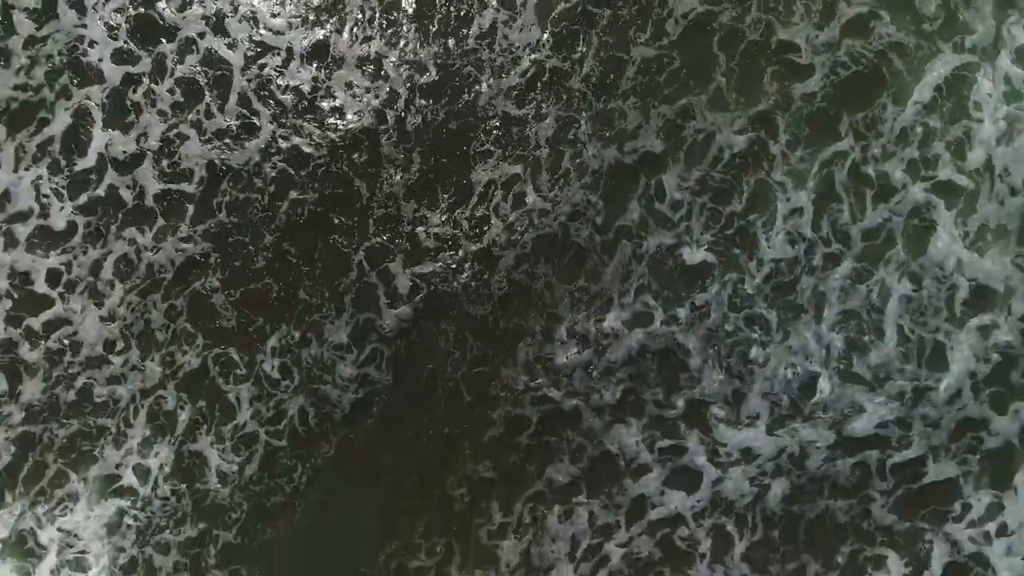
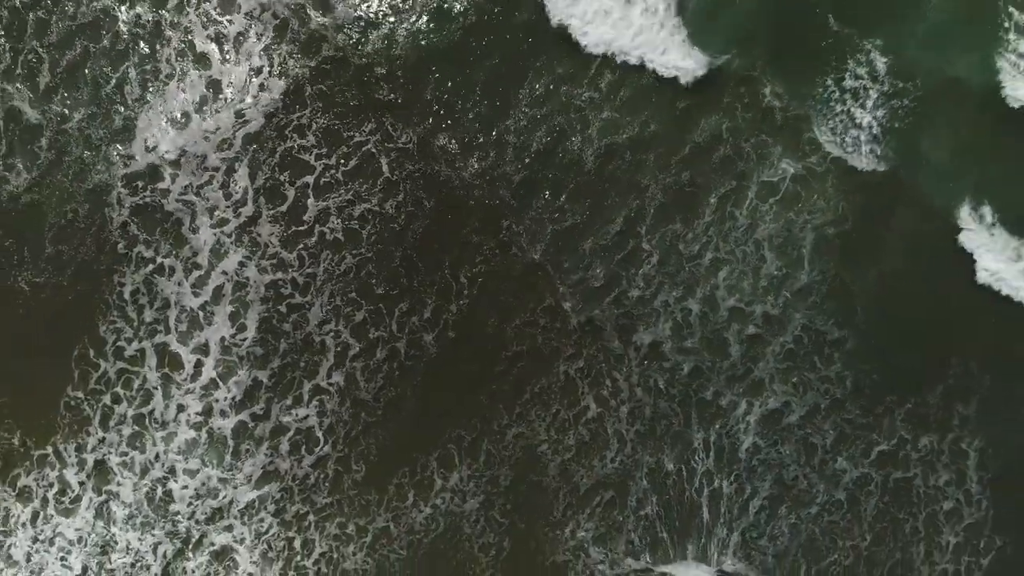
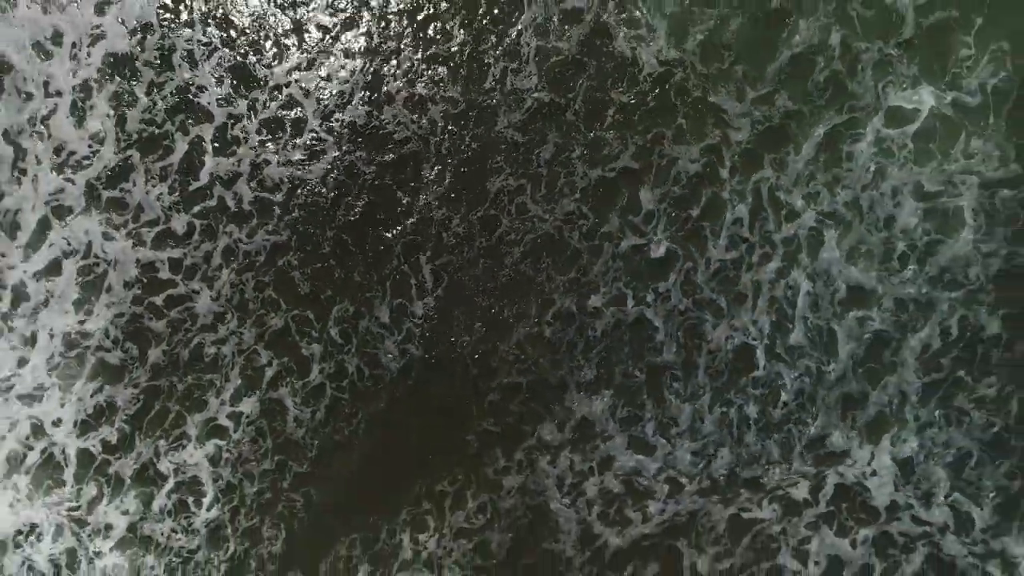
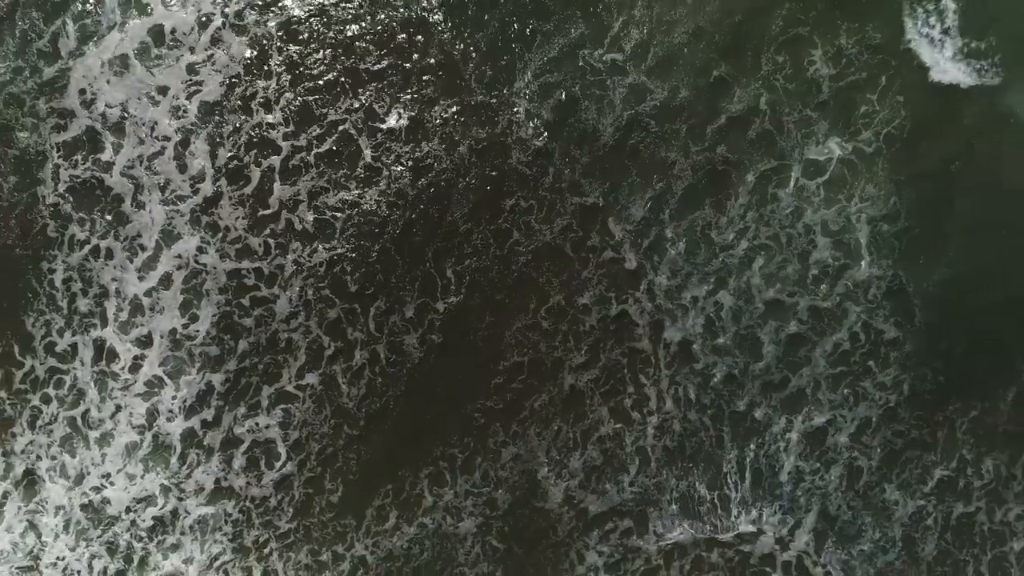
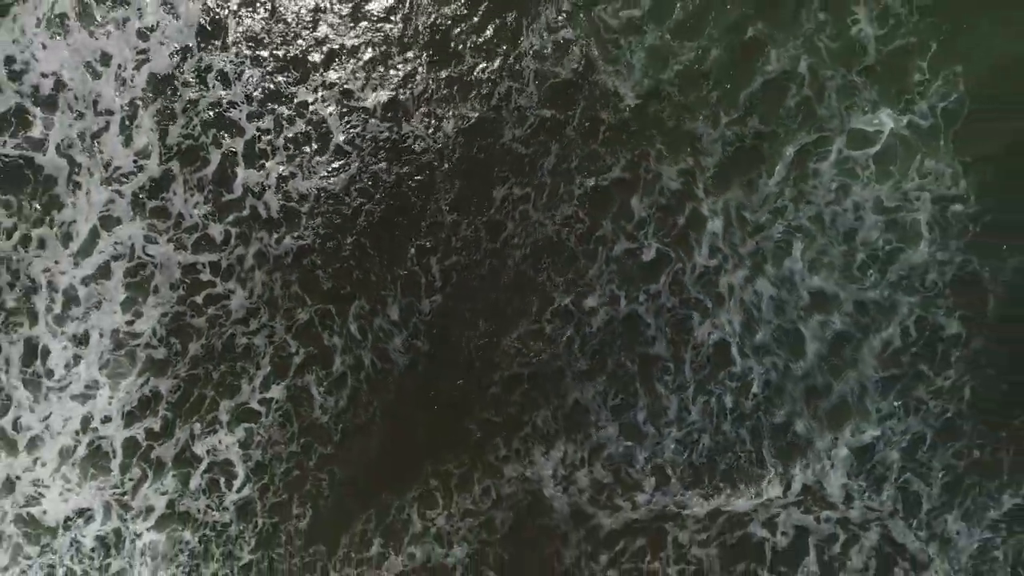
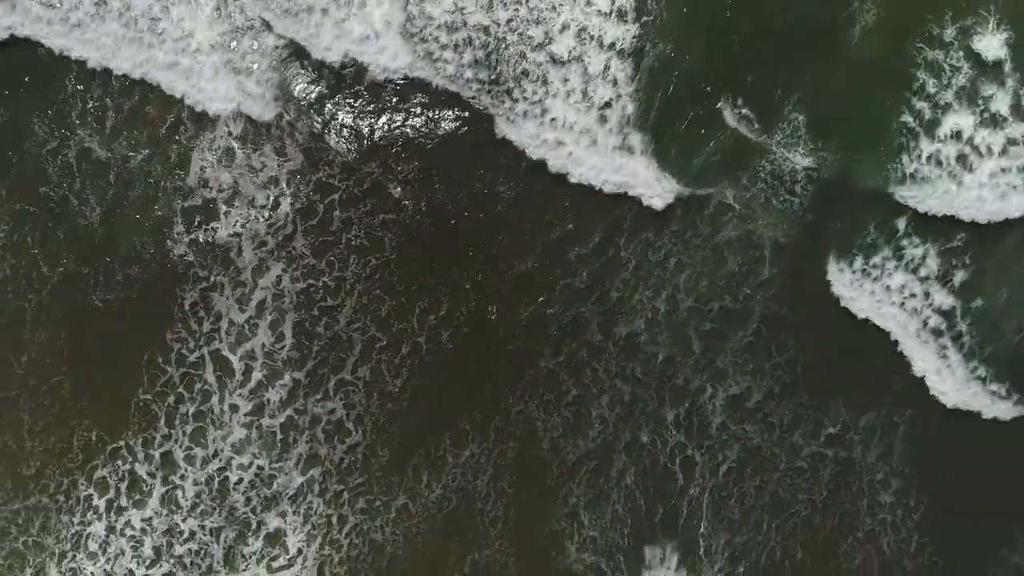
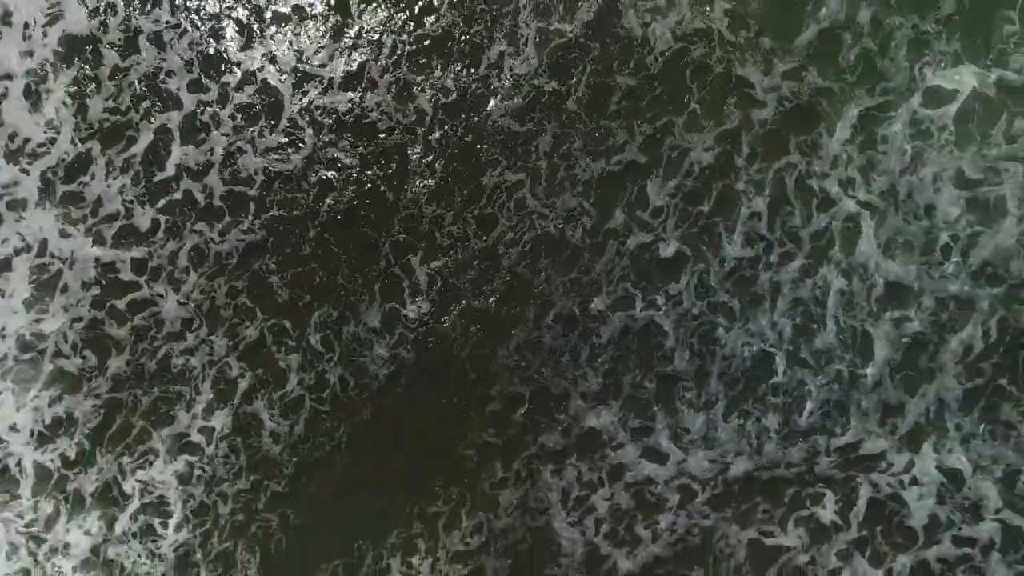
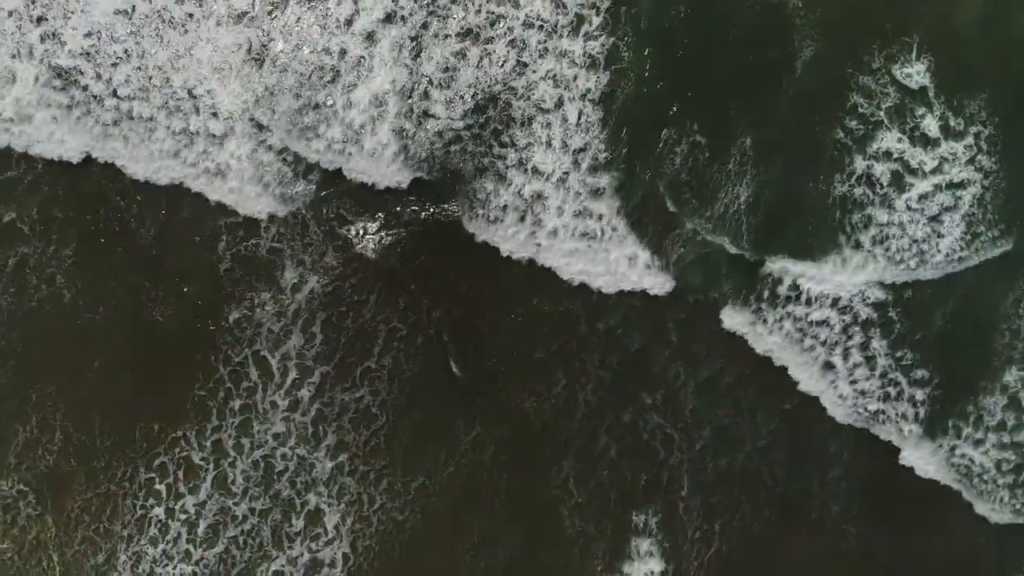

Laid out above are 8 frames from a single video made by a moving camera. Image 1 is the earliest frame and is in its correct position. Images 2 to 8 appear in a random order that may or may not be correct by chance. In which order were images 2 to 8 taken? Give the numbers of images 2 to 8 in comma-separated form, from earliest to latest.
7, 3, 5, 4, 2, 6, 8
